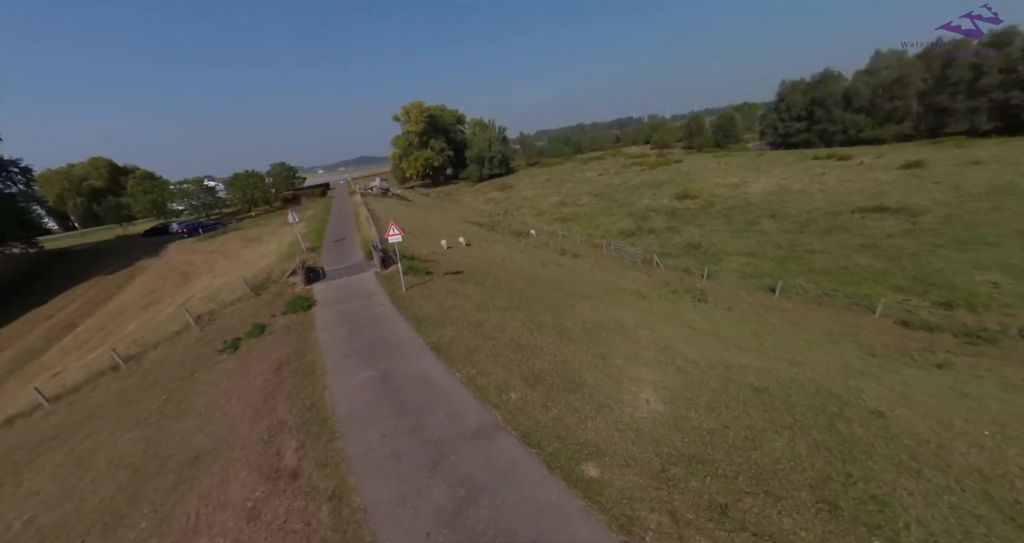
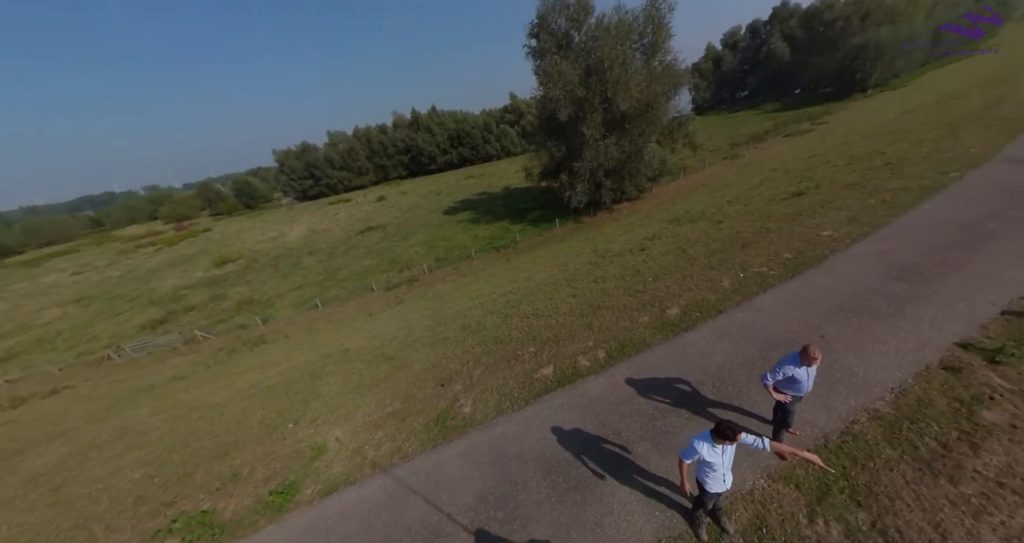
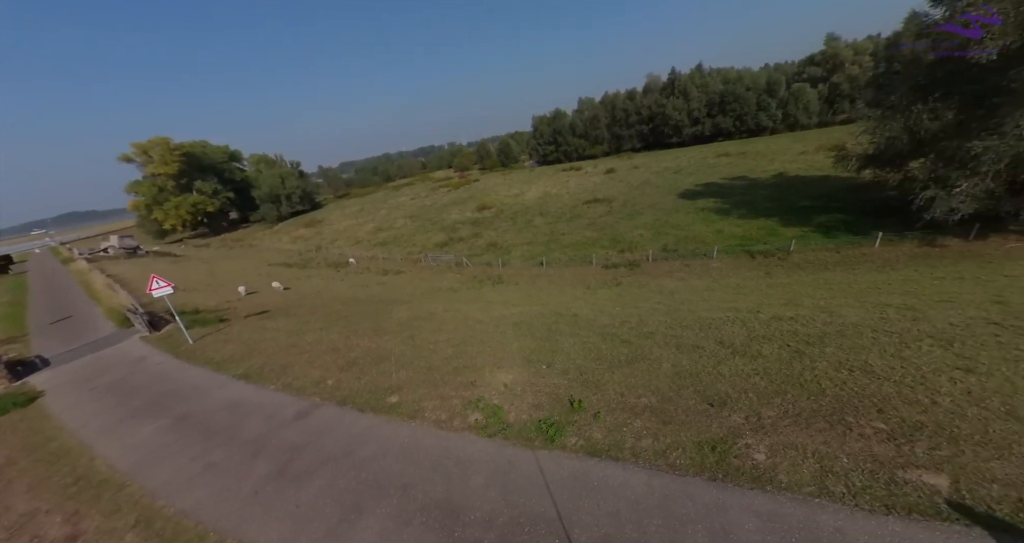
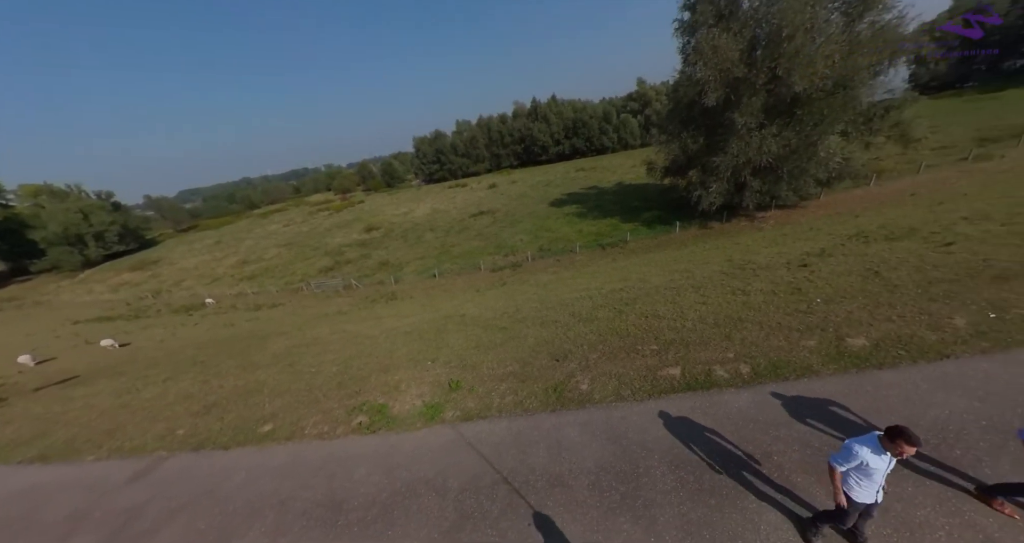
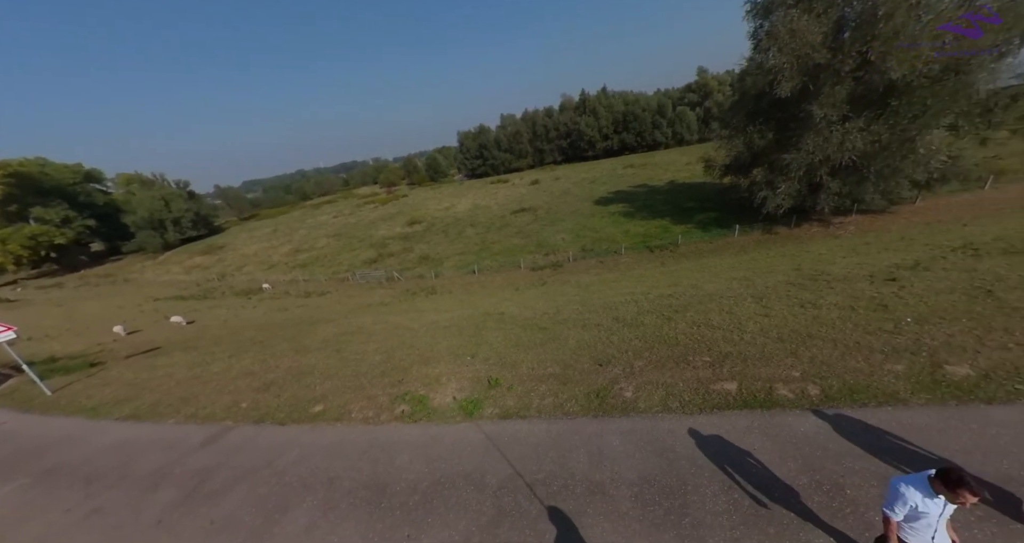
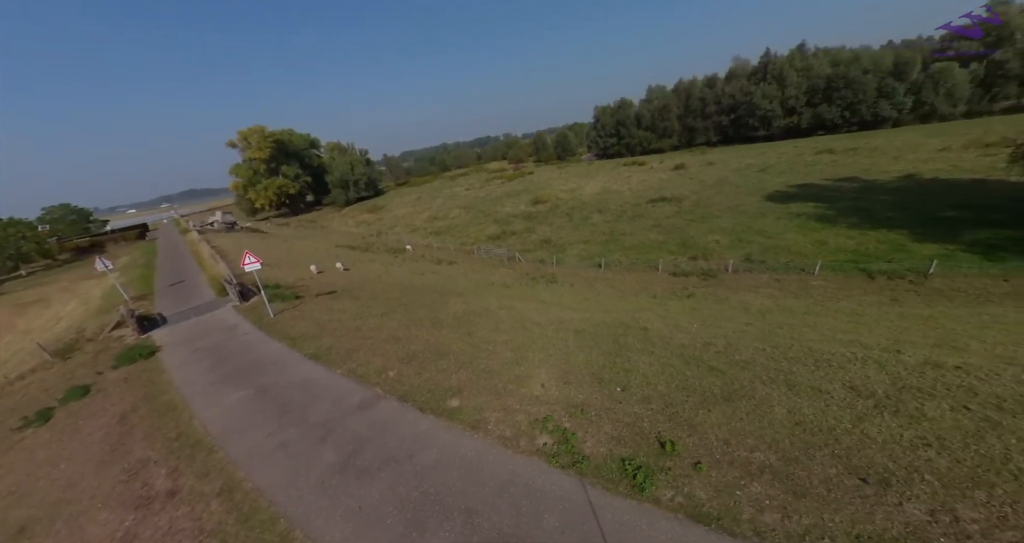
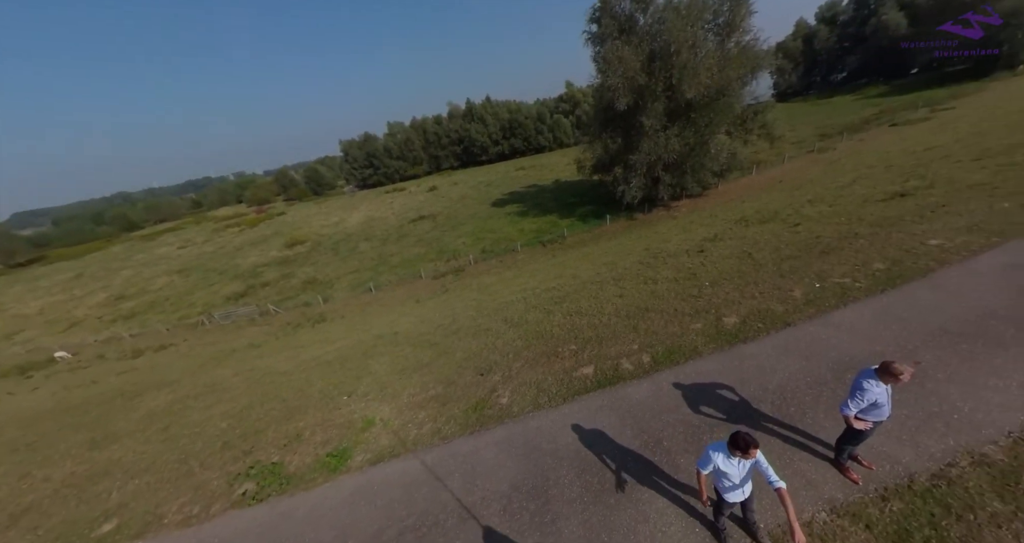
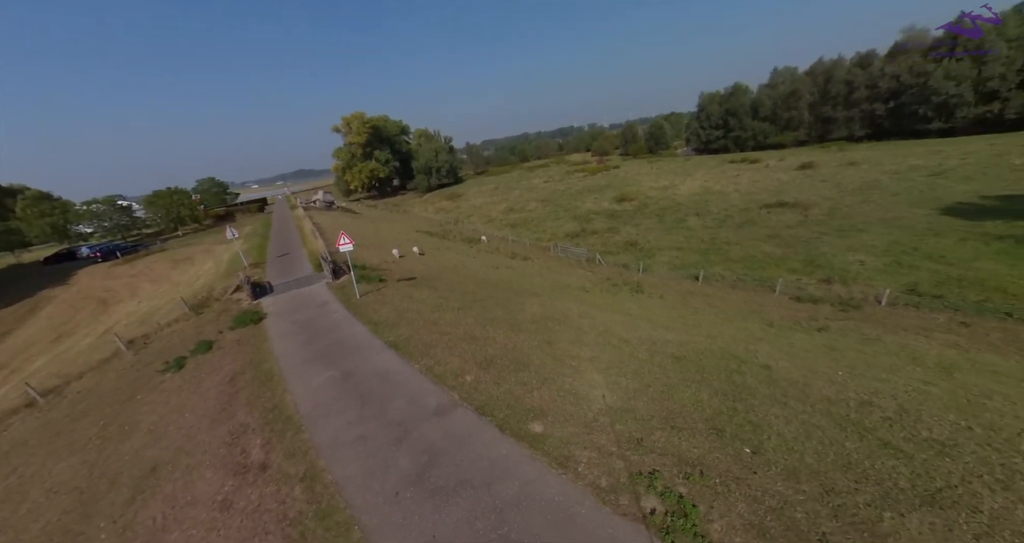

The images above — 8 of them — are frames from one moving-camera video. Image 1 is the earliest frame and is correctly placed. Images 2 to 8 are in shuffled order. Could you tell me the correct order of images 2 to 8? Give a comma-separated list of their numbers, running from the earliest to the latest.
8, 6, 3, 5, 4, 7, 2
